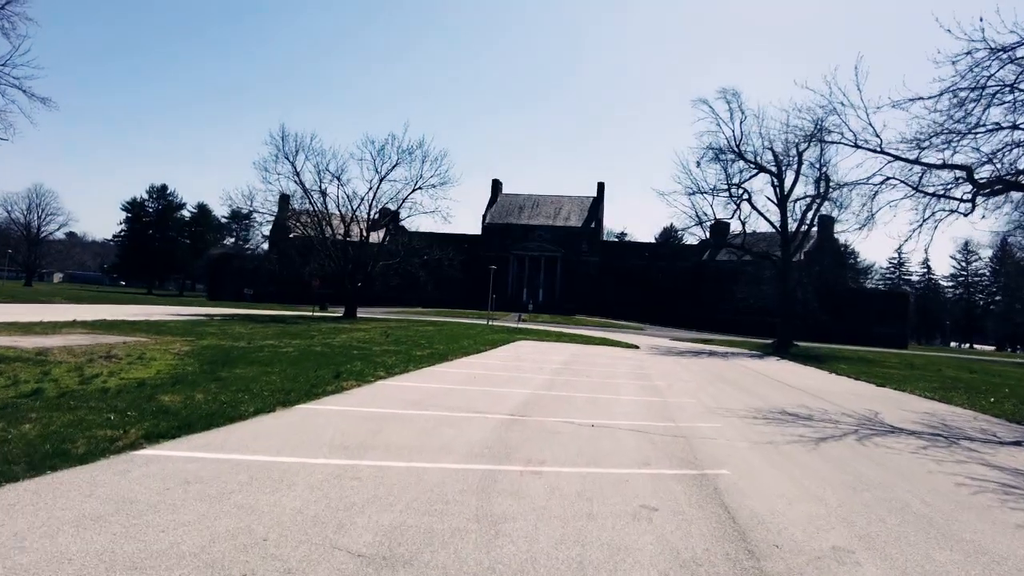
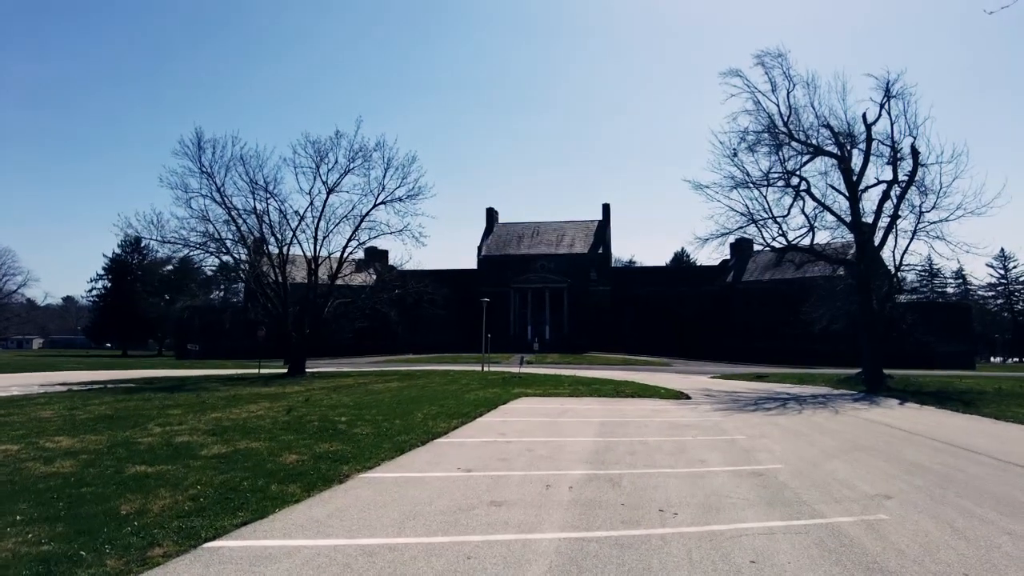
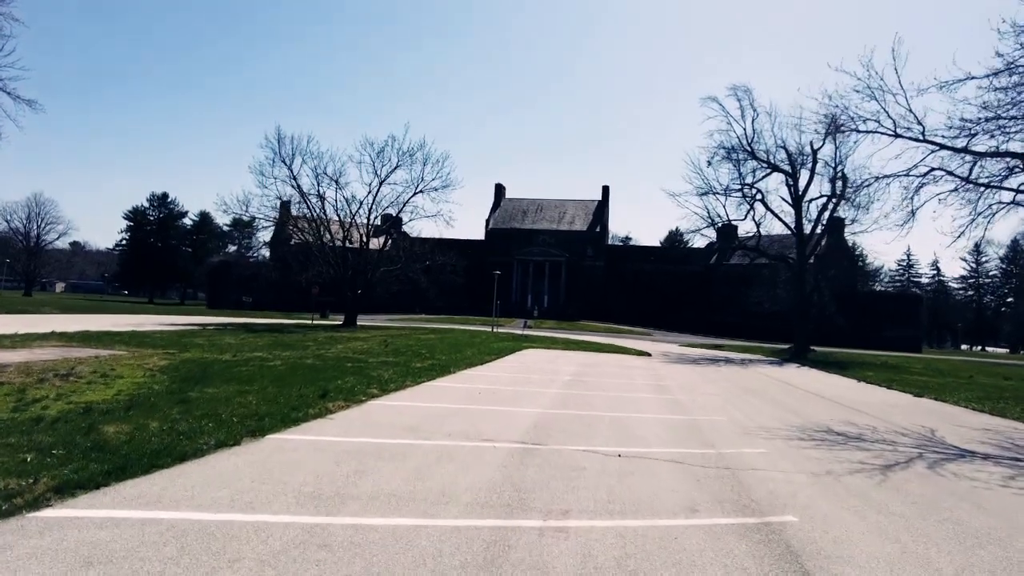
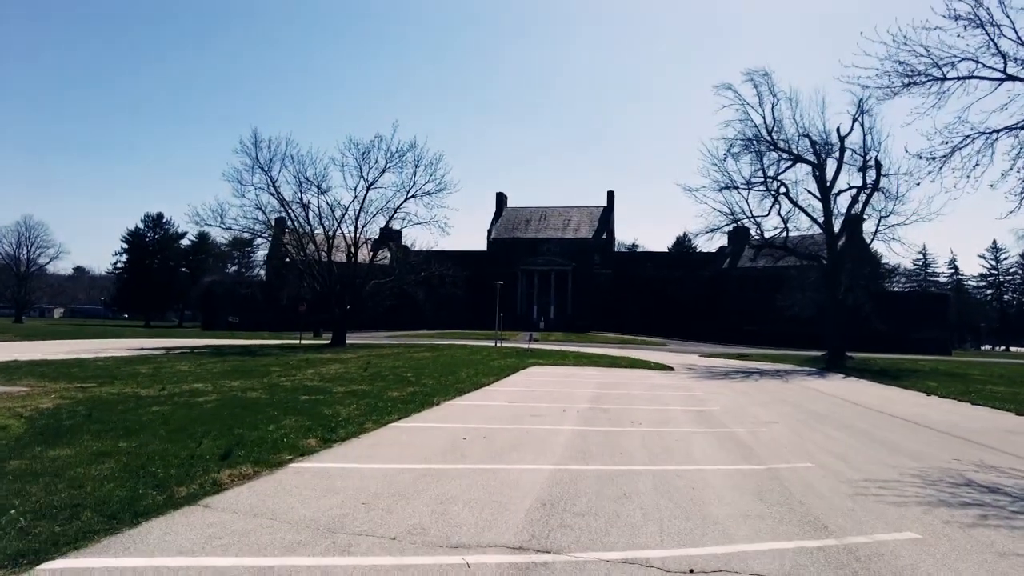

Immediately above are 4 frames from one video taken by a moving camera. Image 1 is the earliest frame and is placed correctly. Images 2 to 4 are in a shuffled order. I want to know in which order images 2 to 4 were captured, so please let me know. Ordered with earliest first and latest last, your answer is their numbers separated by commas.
3, 4, 2
